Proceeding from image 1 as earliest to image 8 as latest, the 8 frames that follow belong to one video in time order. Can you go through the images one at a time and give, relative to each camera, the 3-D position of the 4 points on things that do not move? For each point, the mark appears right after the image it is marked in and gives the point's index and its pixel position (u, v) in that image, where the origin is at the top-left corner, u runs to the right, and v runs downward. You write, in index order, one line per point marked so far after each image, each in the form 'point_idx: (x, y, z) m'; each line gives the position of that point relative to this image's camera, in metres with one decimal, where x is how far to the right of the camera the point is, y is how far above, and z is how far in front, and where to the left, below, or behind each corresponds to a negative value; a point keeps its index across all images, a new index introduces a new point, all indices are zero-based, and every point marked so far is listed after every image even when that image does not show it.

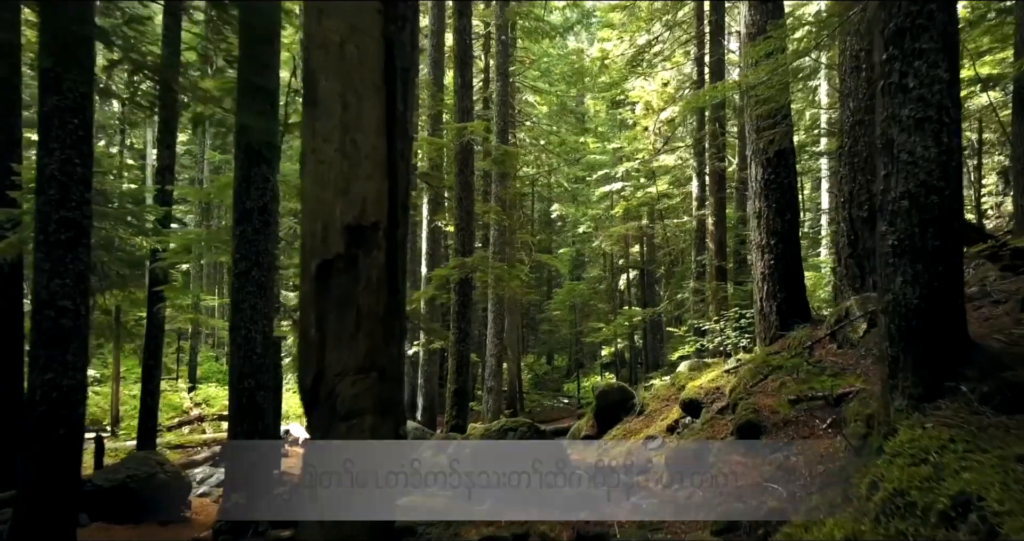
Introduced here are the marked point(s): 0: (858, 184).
0: (+4.4, +1.1, +7.7) m
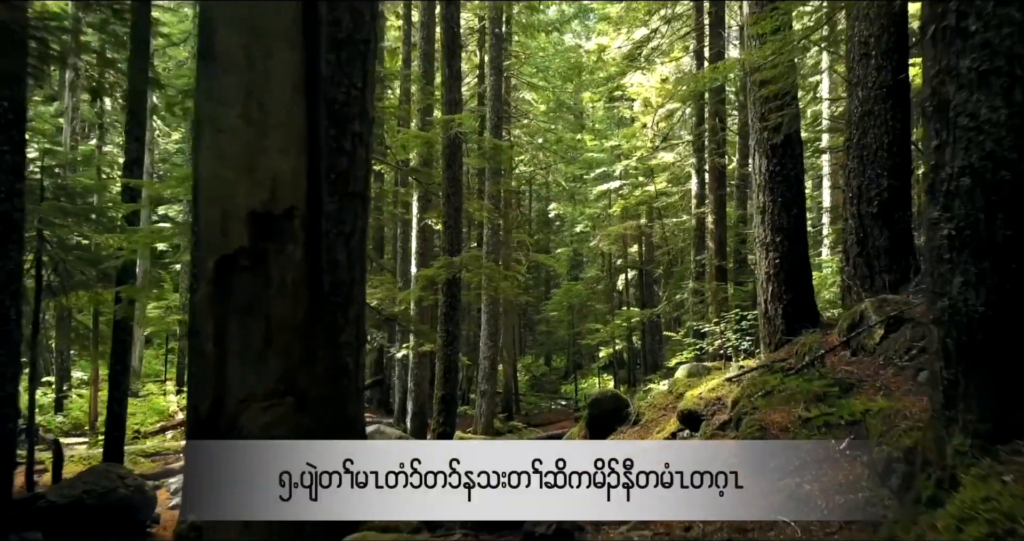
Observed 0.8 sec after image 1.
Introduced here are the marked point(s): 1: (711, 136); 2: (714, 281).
0: (+4.2, +1.1, +7.2) m
1: (+4.6, +3.2, +14.1) m
2: (+4.6, -0.2, +13.6) m
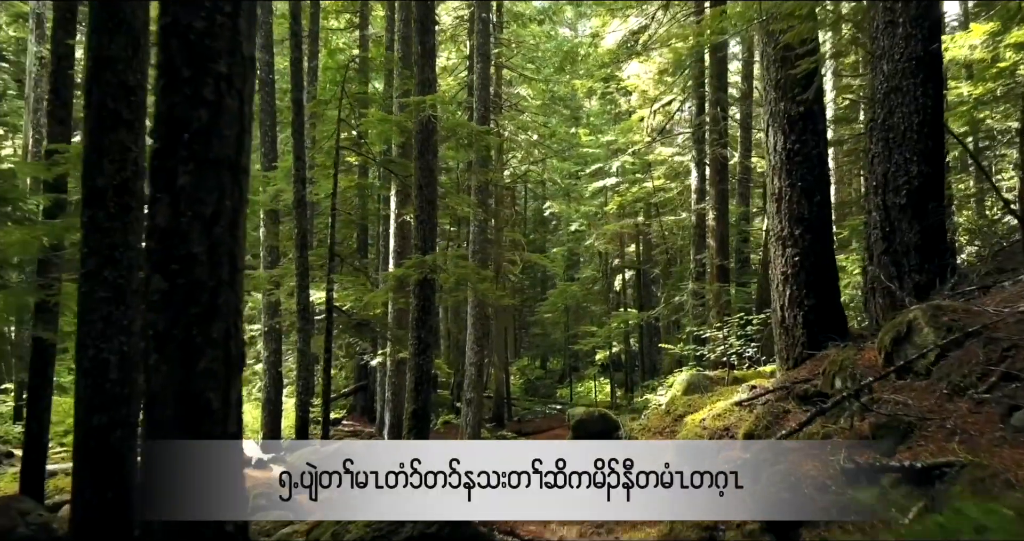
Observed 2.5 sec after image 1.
0: (+4.0, +1.1, +6.3) m
1: (+4.3, +3.2, +13.2) m
2: (+4.3, -0.2, +12.7) m
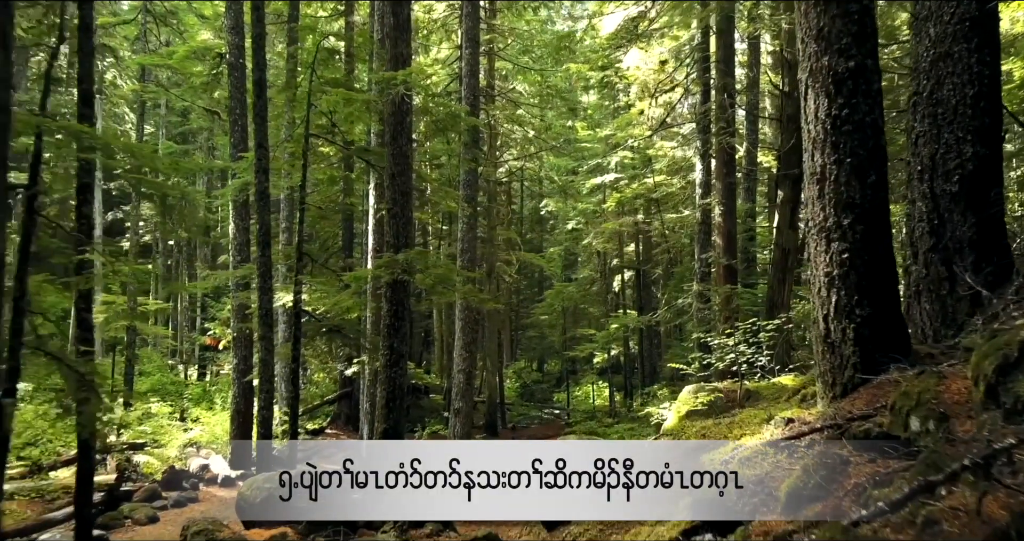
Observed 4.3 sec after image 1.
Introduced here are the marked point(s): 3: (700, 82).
0: (+3.8, +1.1, +5.3) m
1: (+4.1, +3.2, +12.2) m
2: (+4.1, -0.2, +11.7) m
3: (+4.3, +4.3, +13.8) m
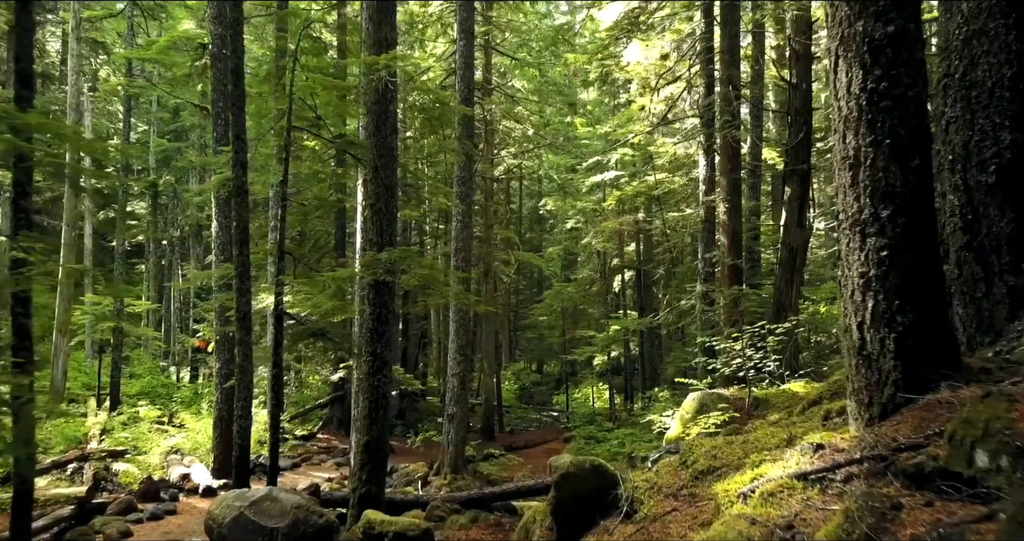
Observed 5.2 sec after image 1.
0: (+3.7, +1.1, +4.8) m
1: (+4.1, +3.2, +11.7) m
2: (+4.0, -0.2, +11.2) m
3: (+4.2, +4.3, +13.3) m
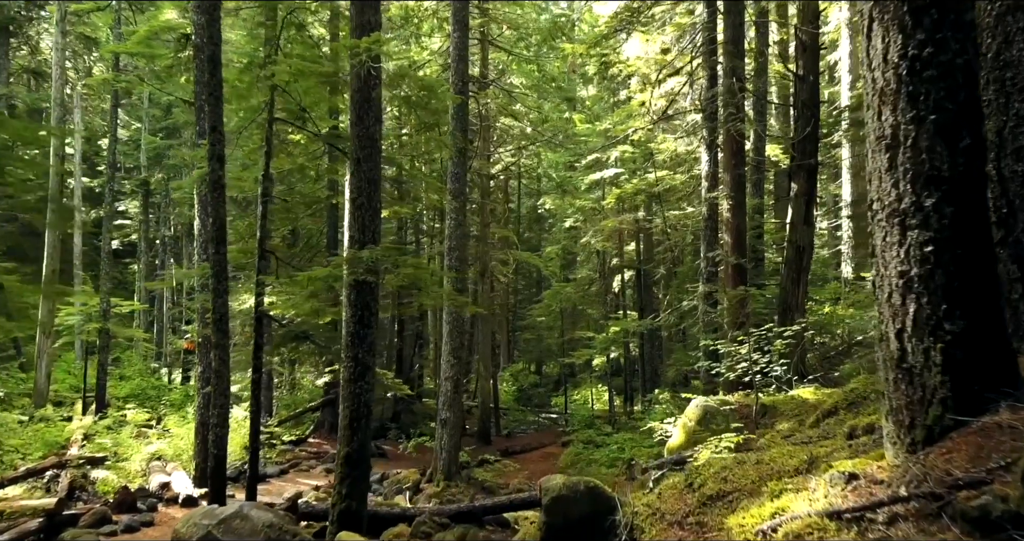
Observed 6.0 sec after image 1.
0: (+3.6, +1.1, +4.4) m
1: (+4.0, +3.2, +11.3) m
2: (+3.9, -0.2, +10.8) m
3: (+4.1, +4.3, +12.8) m
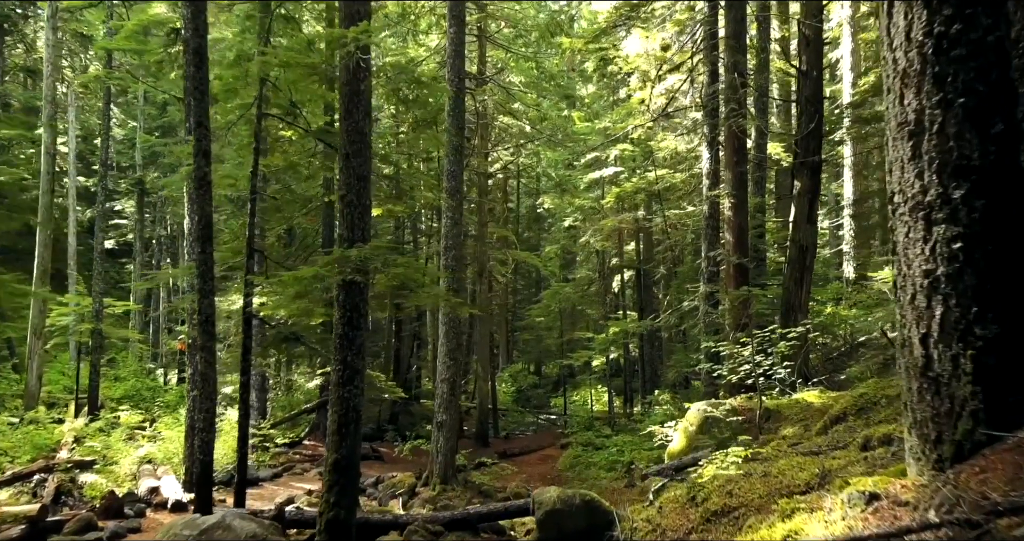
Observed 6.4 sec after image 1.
0: (+3.5, +1.1, +4.1) m
1: (+3.9, +3.2, +11.0) m
2: (+3.8, -0.2, +10.5) m
3: (+4.0, +4.3, +12.6) m
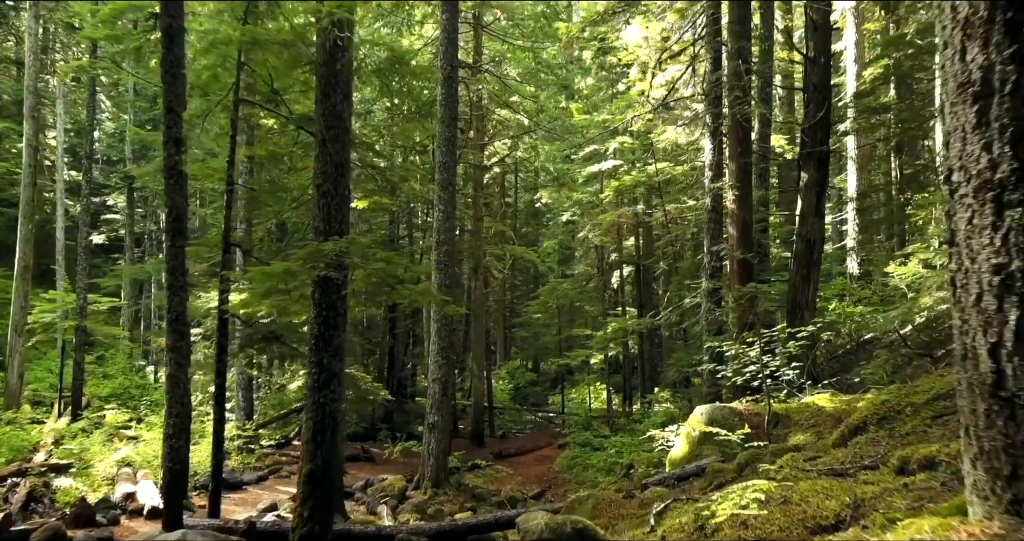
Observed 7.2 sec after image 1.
0: (+3.5, +1.1, +3.7) m
1: (+3.8, +3.3, +10.6) m
2: (+3.7, -0.2, +10.1) m
3: (+3.9, +4.4, +12.1) m
